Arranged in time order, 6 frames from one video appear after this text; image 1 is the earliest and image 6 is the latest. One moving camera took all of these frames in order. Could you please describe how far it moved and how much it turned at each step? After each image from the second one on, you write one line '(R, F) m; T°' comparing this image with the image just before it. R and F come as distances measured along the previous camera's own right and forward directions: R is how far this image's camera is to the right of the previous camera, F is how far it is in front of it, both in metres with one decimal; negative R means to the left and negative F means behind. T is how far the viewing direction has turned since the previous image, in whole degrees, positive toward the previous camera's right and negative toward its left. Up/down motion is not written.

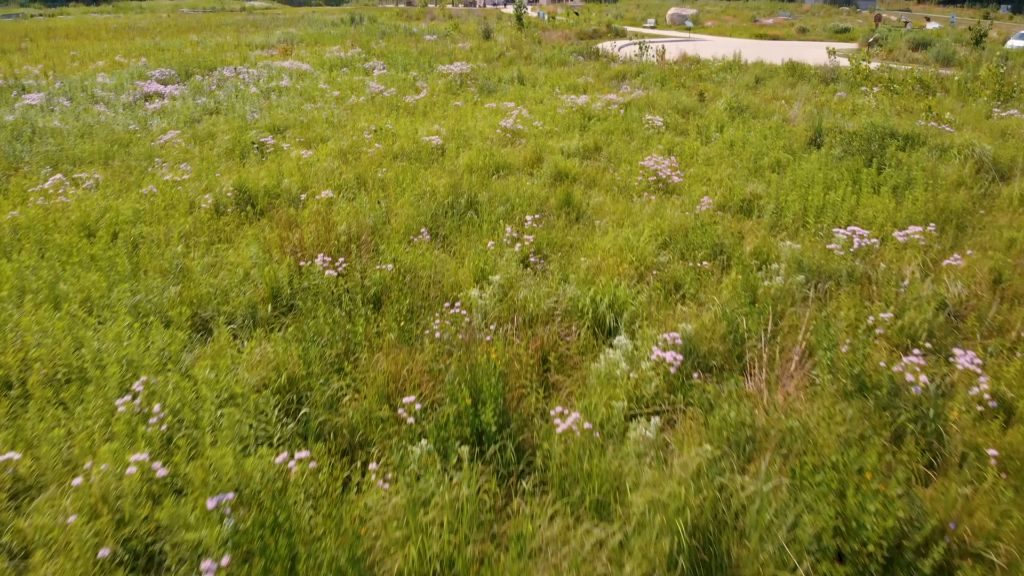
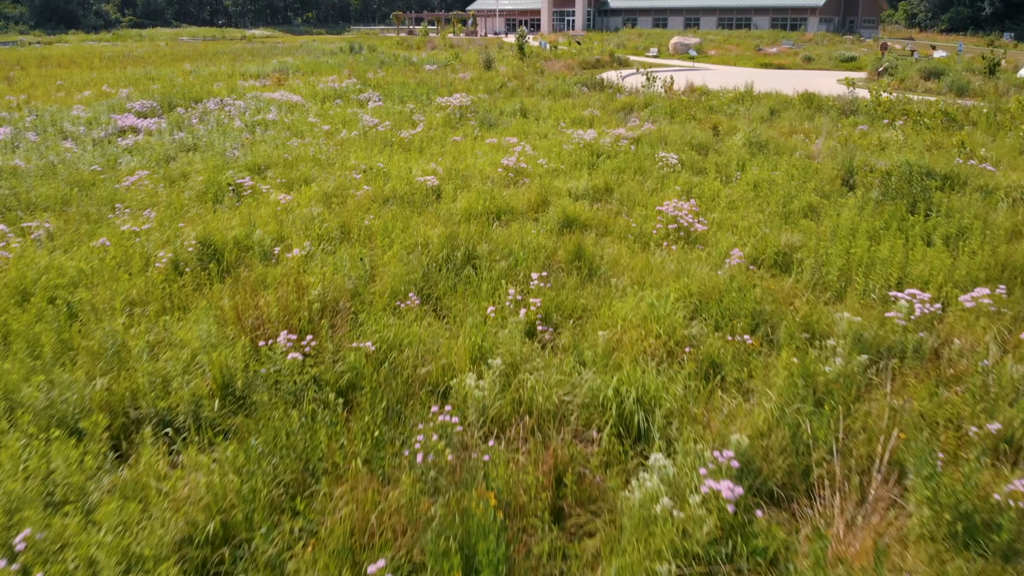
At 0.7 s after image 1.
(0.0, +0.7) m; 0°
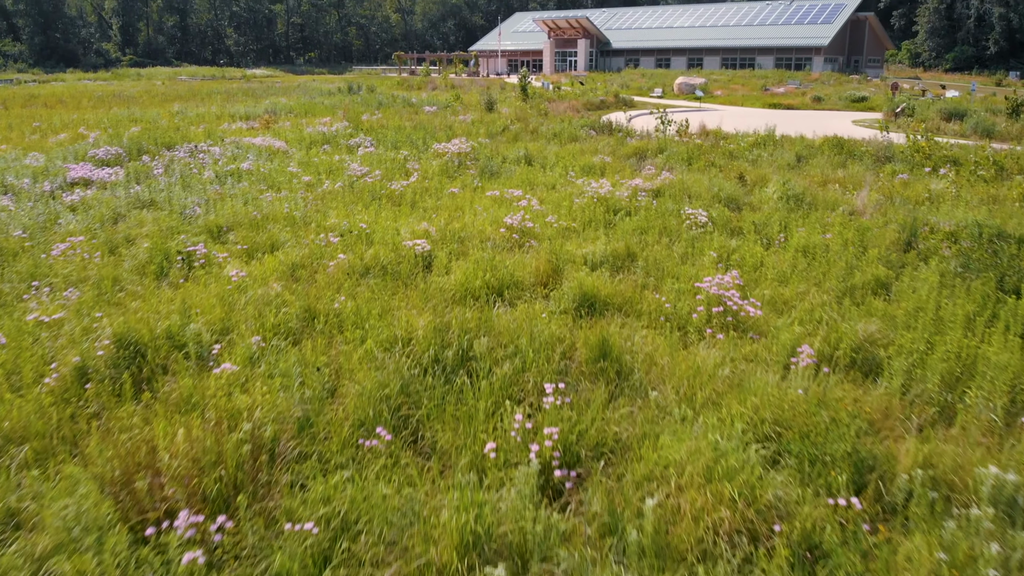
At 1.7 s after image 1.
(0.0, +1.2) m; 0°
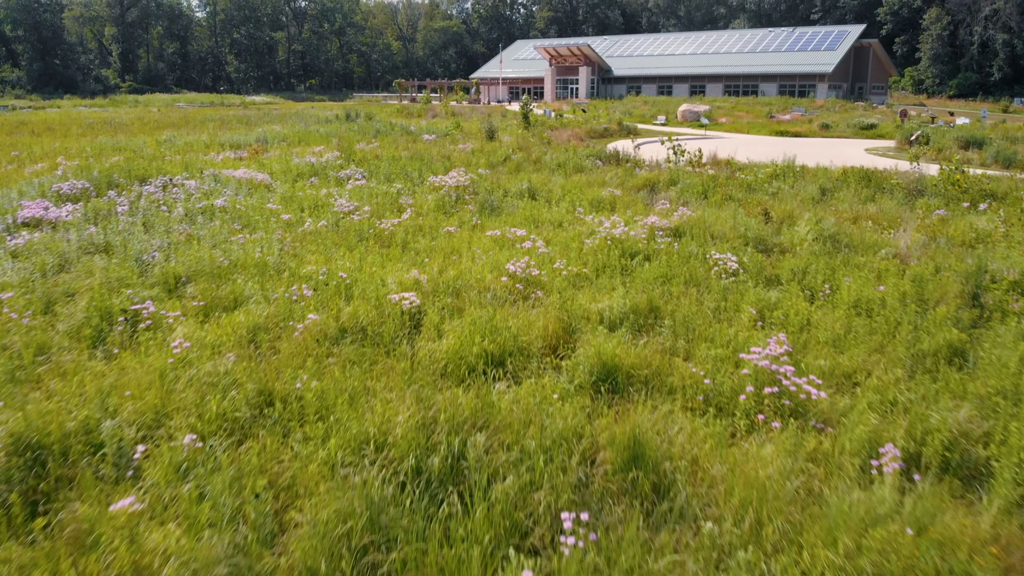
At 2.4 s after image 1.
(0.0, +0.9) m; 0°
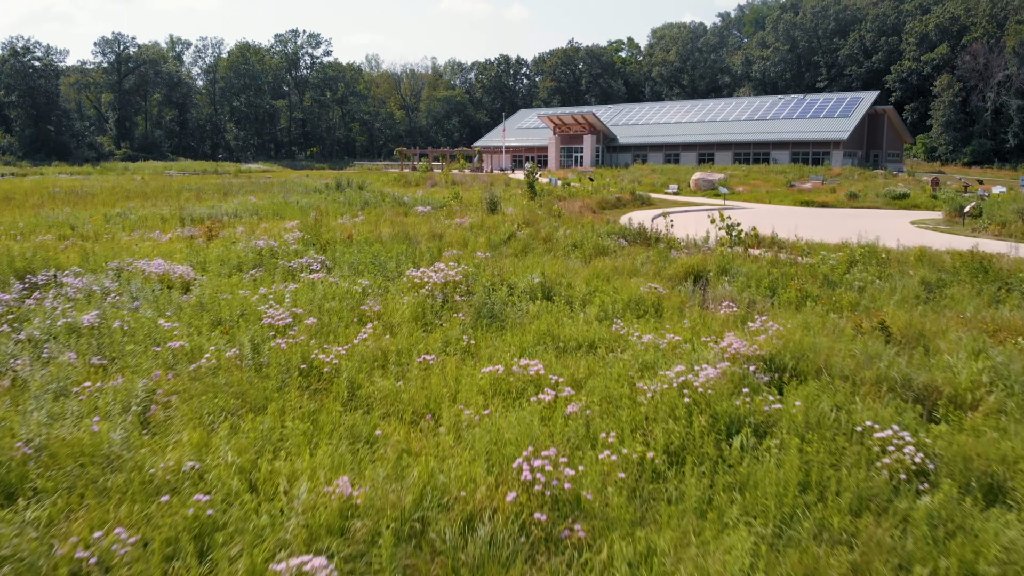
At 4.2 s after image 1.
(0.0, +2.6) m; 0°
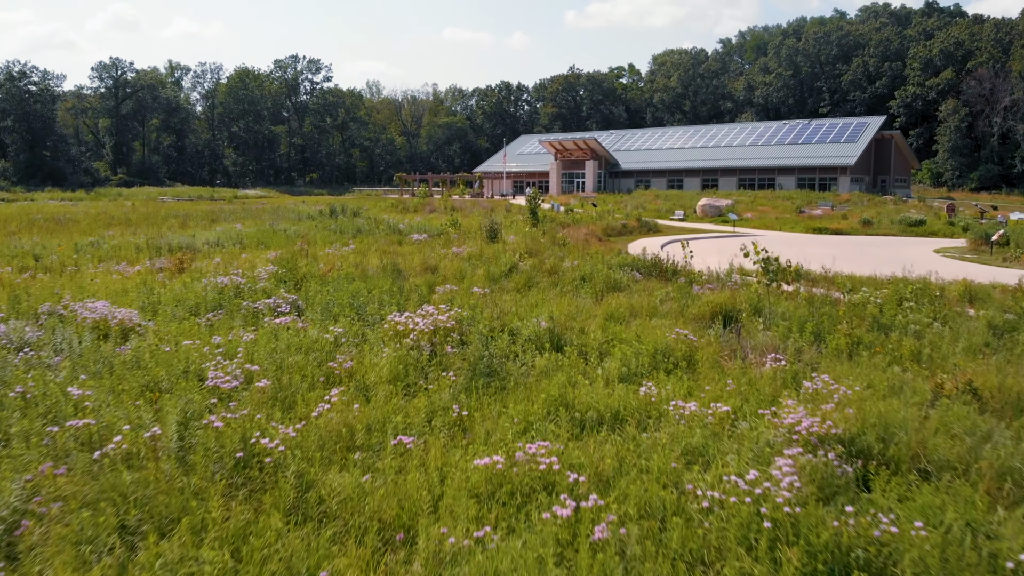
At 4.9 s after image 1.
(0.0, +1.1) m; 0°
